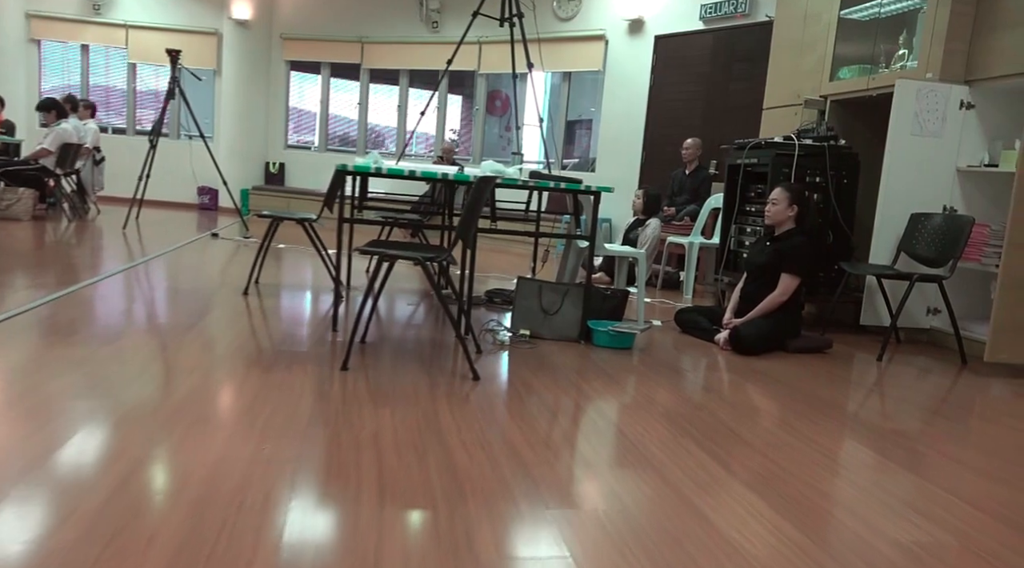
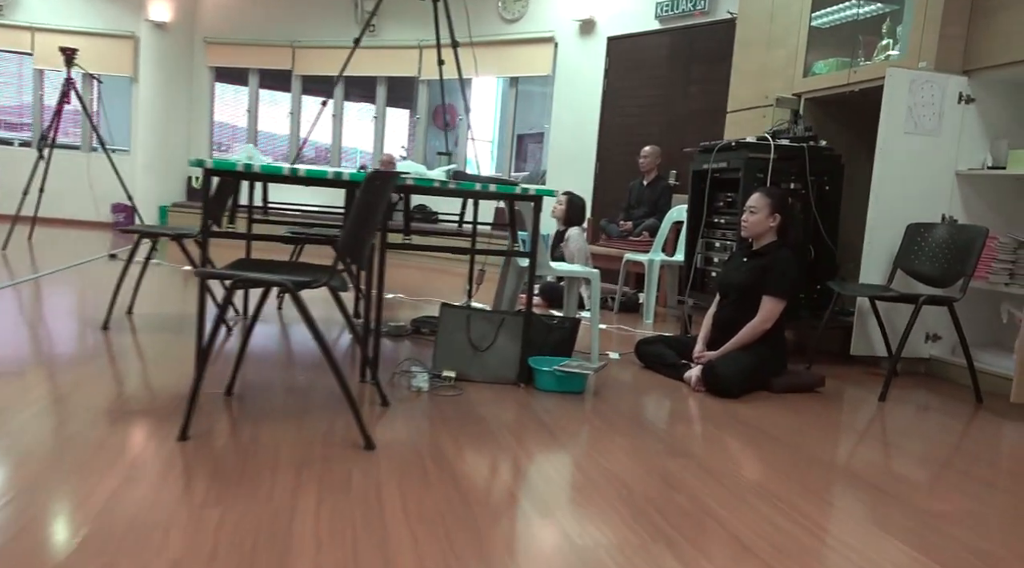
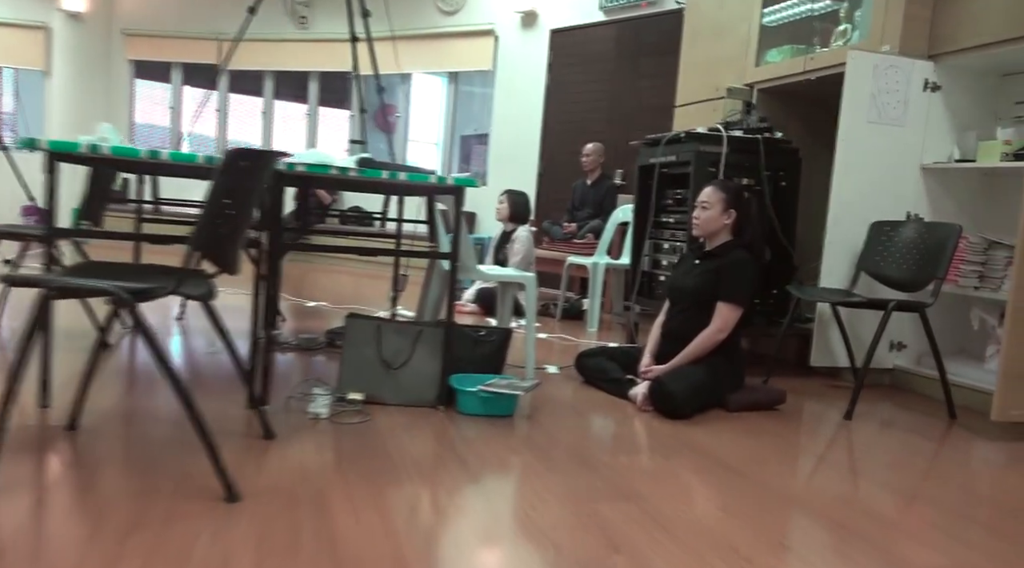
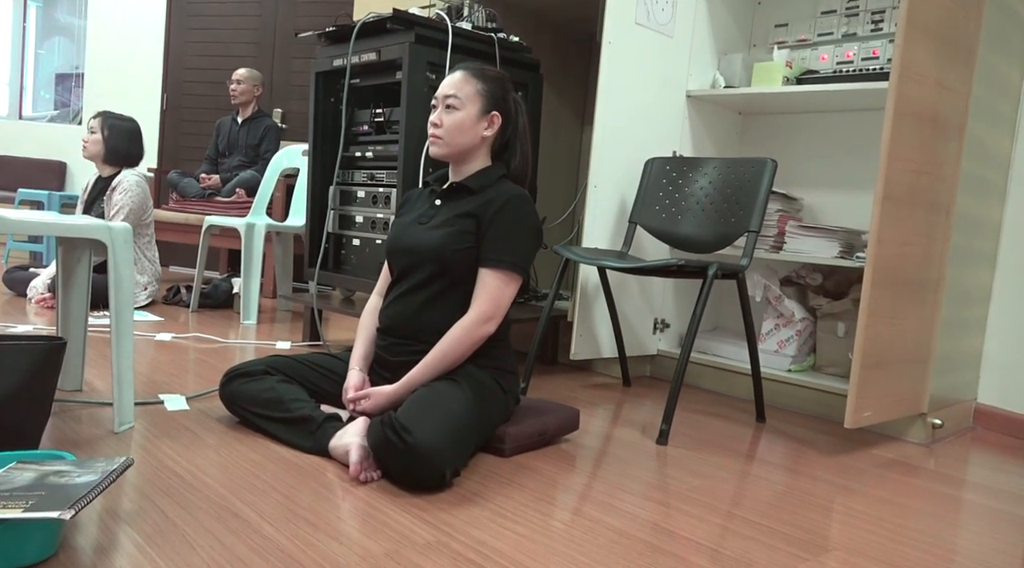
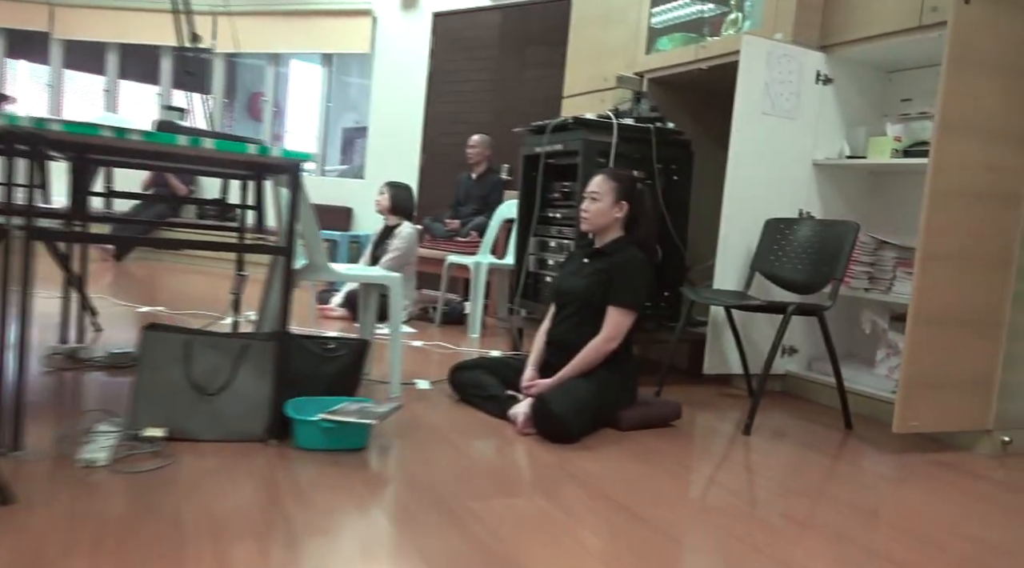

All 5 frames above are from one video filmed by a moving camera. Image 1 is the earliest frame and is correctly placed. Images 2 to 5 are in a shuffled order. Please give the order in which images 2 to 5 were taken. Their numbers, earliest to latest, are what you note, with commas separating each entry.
2, 3, 5, 4
